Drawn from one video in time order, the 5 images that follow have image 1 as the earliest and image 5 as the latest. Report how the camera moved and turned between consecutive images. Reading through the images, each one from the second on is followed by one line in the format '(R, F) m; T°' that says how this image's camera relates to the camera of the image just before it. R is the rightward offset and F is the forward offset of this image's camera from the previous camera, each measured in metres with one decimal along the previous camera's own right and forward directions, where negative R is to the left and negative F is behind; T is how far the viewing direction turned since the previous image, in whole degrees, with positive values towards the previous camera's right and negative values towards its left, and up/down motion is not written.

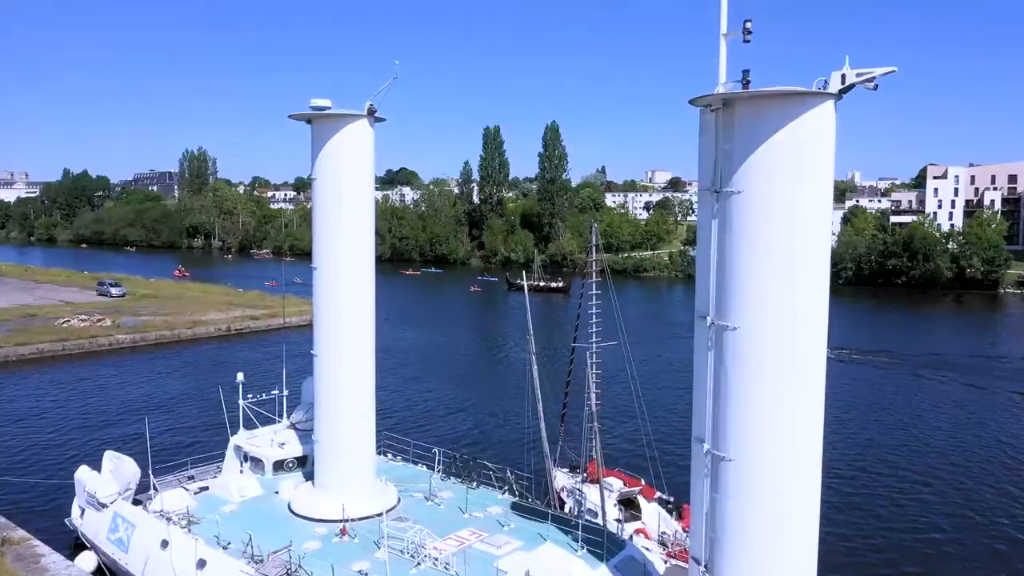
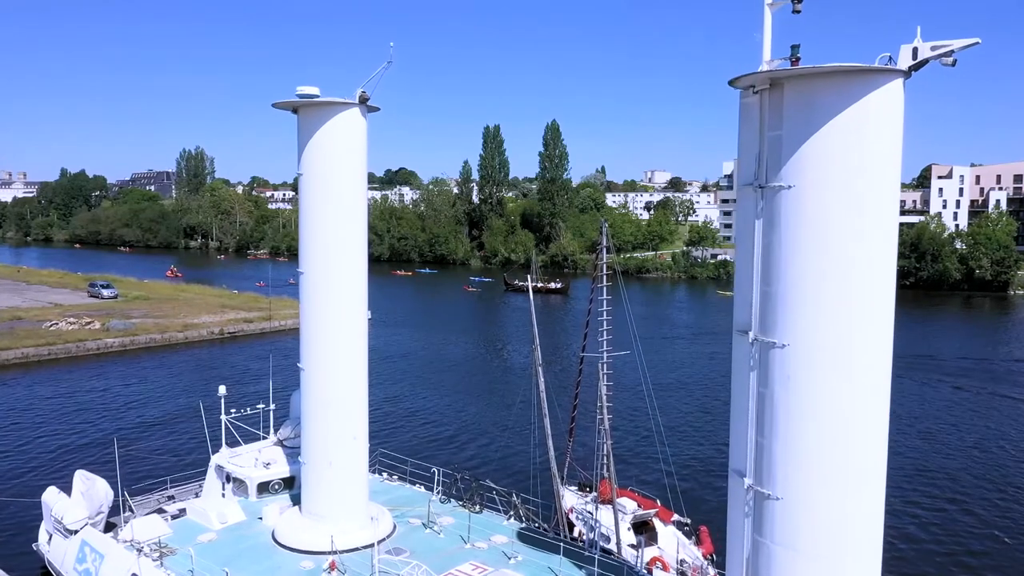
(-0.1, +1.2) m; 0°
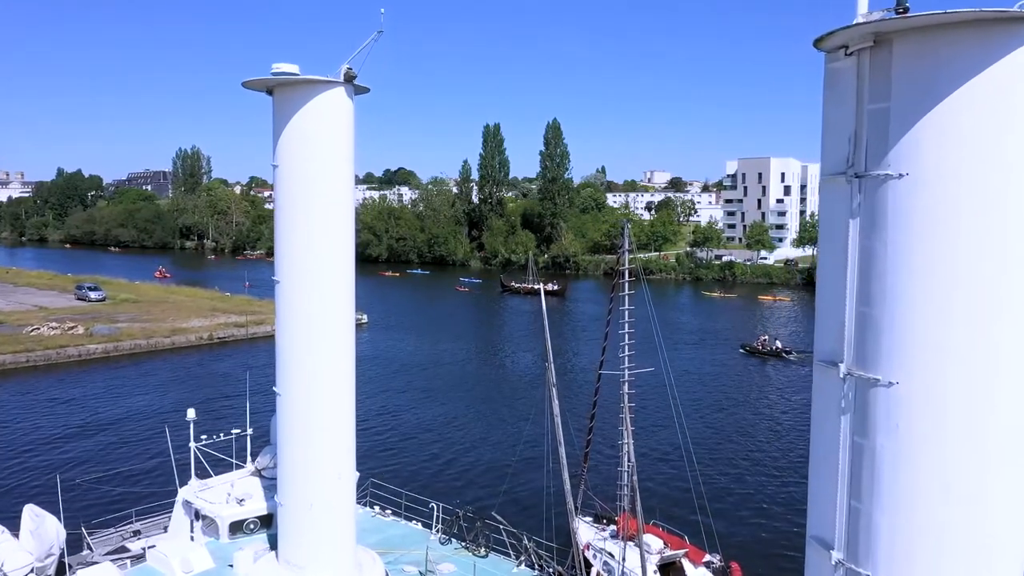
(-0.2, +1.7) m; 0°
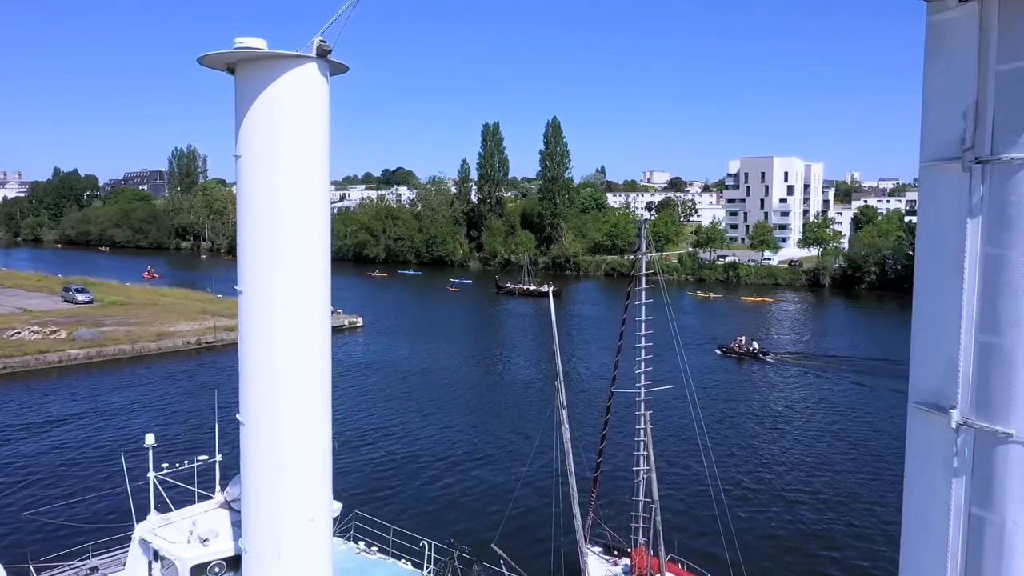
(0.0, +1.4) m; 0°
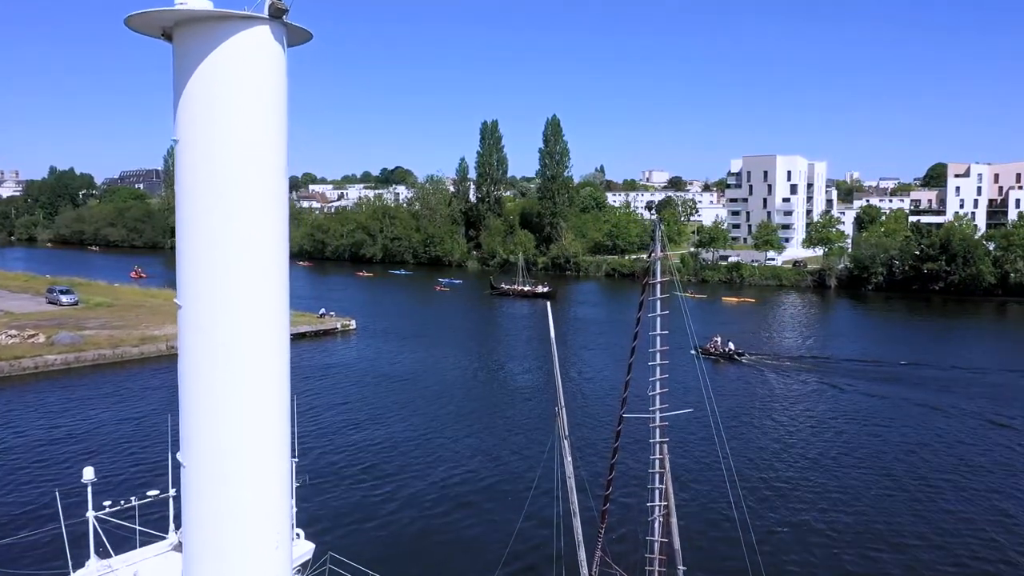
(0.0, +1.5) m; 0°
